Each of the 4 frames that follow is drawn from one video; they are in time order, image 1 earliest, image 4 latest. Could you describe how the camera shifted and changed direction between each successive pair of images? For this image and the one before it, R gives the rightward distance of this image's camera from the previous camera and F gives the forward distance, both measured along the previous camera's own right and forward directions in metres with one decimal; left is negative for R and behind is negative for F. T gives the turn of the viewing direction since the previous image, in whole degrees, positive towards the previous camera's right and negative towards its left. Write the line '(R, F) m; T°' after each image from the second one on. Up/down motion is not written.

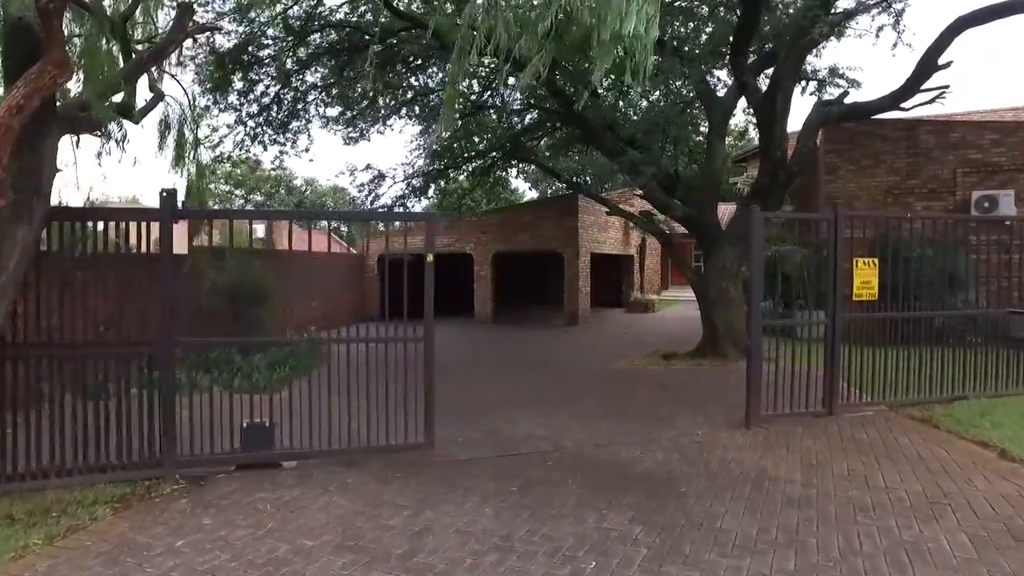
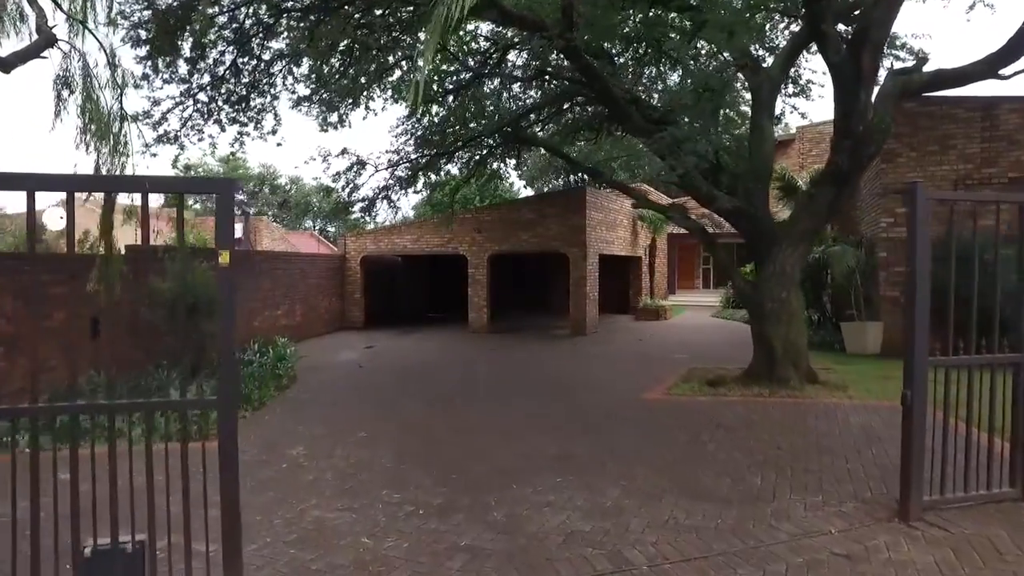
(-0.3, +2.3) m; +1°
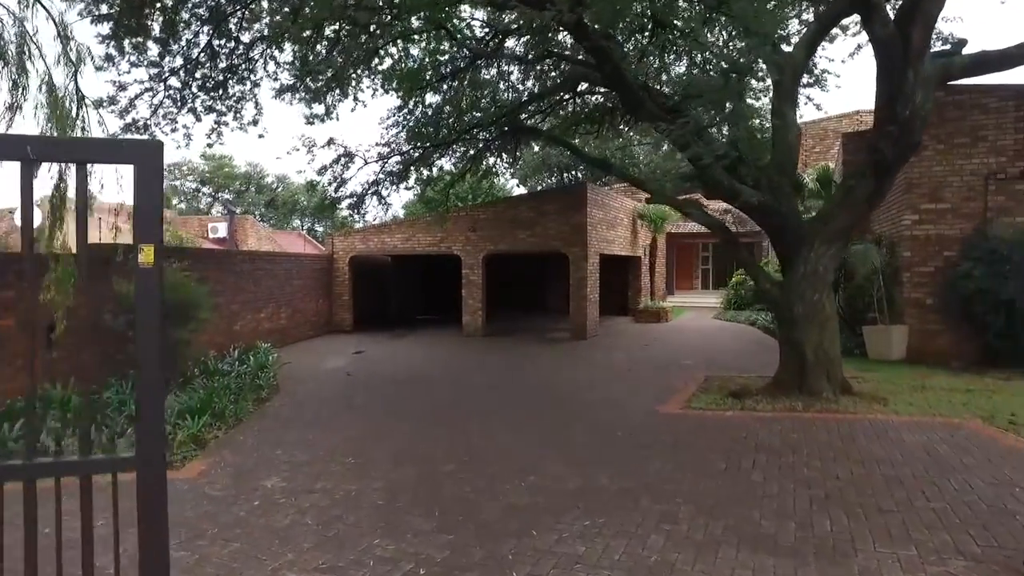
(-0.2, +0.9) m; +1°
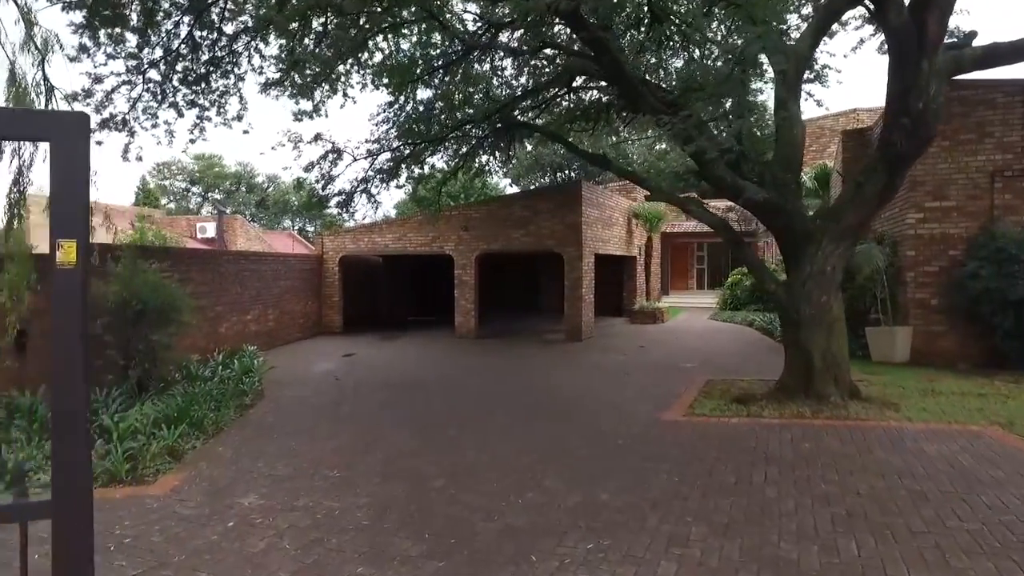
(0.0, +0.4) m; +1°
